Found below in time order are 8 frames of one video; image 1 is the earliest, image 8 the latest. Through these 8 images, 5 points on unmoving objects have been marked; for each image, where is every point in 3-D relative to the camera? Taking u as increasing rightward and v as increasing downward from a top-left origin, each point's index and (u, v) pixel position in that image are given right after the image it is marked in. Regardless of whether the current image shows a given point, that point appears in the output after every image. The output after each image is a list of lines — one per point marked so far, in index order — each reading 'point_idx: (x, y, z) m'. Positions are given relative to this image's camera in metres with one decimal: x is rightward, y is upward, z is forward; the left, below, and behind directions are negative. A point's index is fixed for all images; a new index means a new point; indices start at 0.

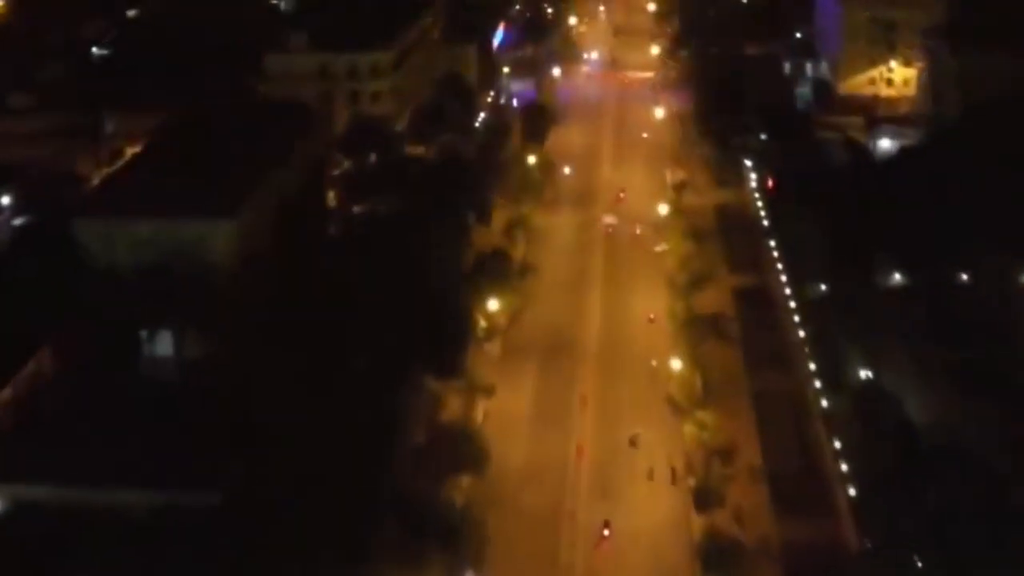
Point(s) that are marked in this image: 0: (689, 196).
0: (+2.2, +1.1, +18.1) m
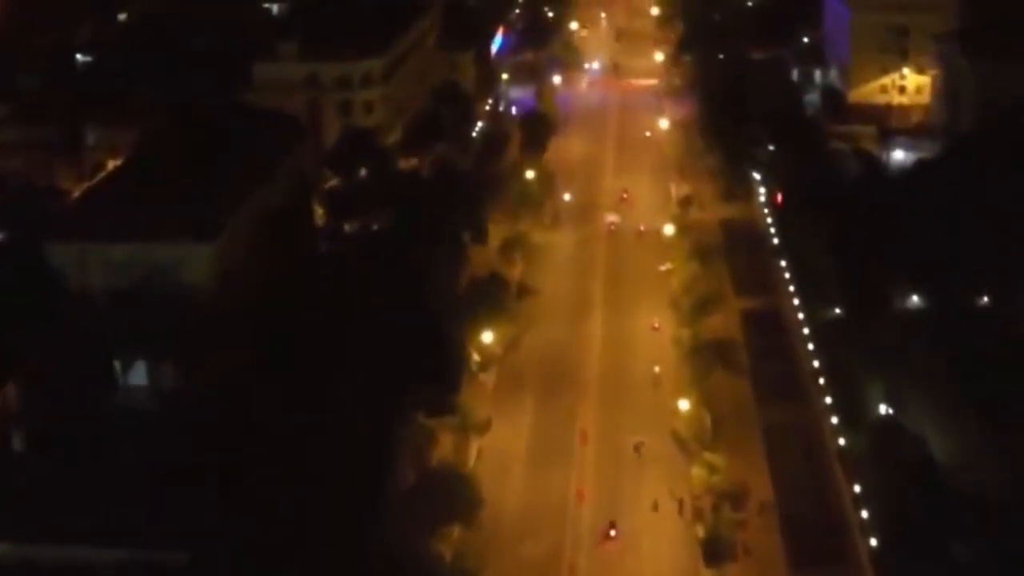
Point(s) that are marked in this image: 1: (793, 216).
0: (+2.2, +0.9, +17.3) m
1: (+3.3, +0.9, +16.9) m
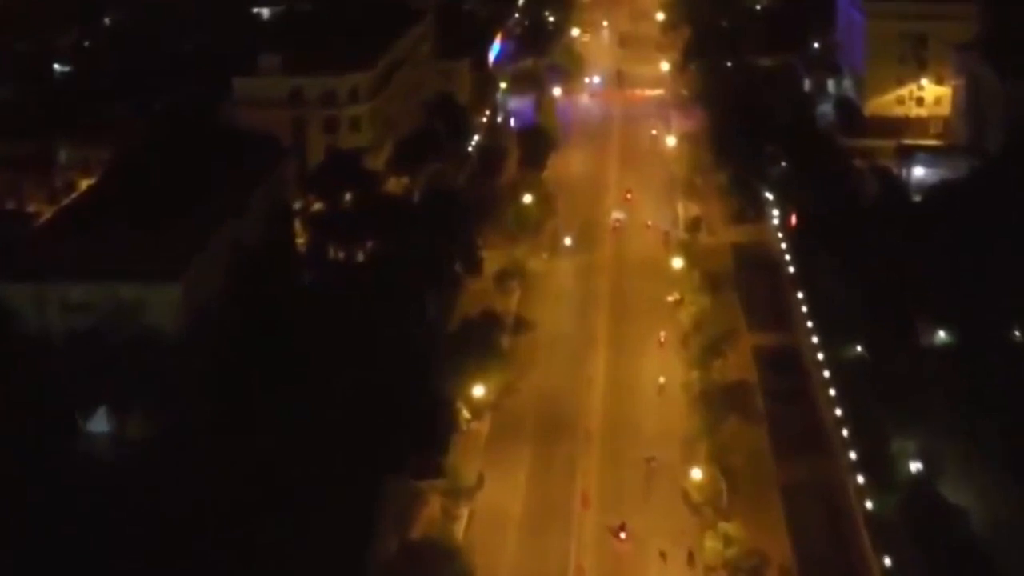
0: (+2.1, +0.5, +16.3) m
1: (+3.2, +0.5, +15.8) m
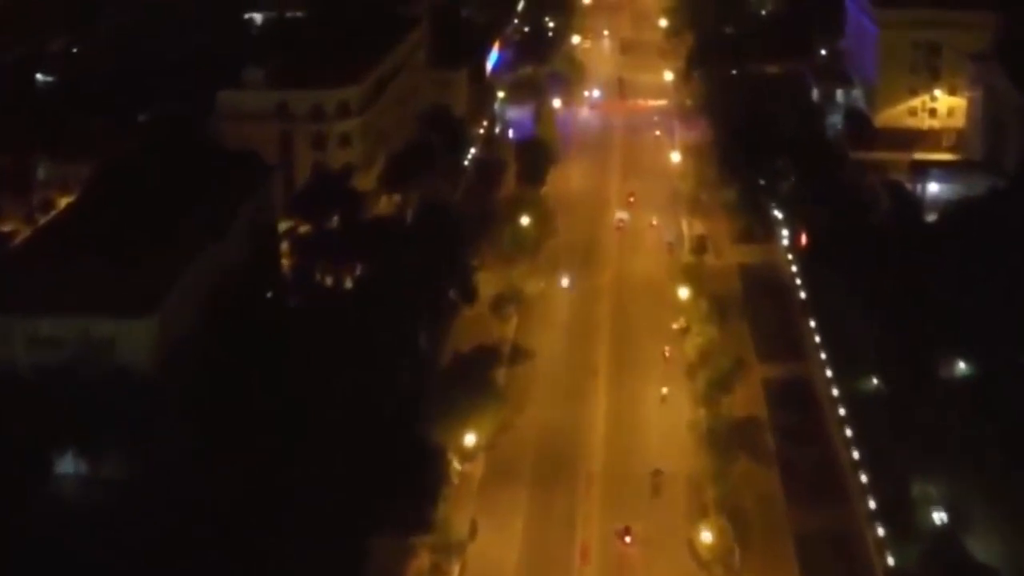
0: (+2.1, +0.3, +15.6) m
1: (+3.2, +0.3, +15.1) m
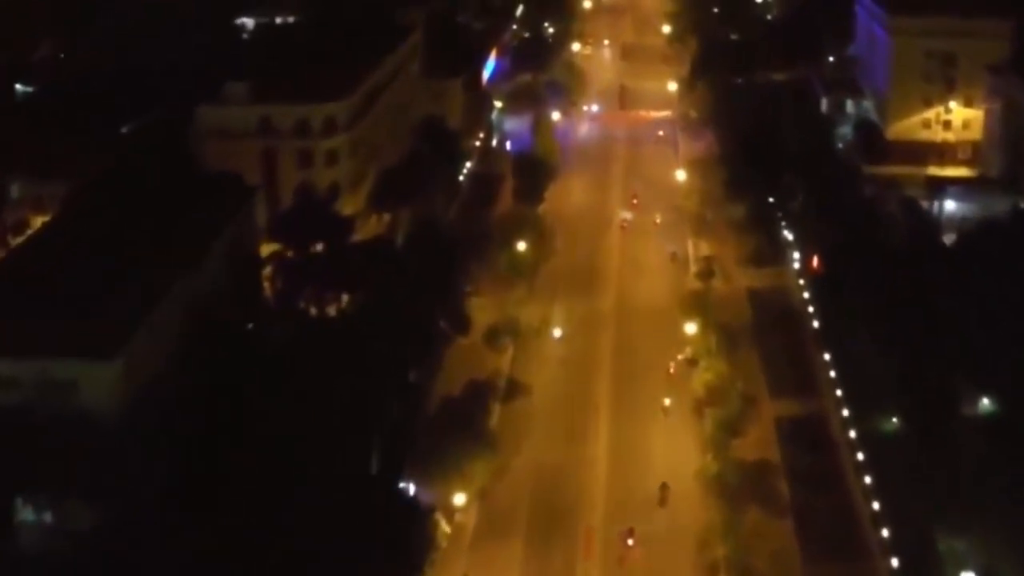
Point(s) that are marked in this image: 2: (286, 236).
0: (+2.1, 0.0, +14.8) m
1: (+3.2, 0.0, +14.3) m
2: (-2.1, +0.5, +13.6) m
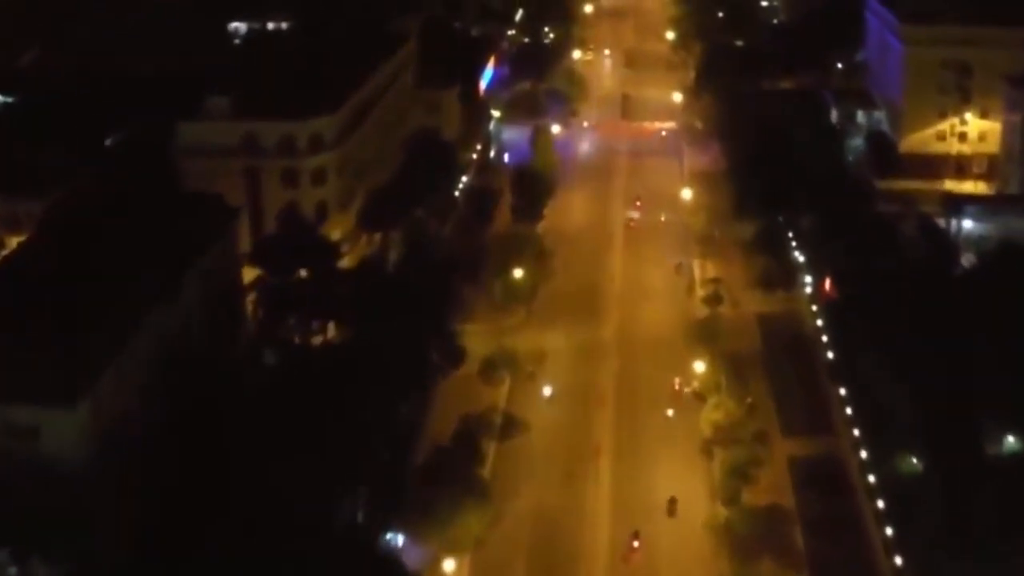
0: (+2.1, -0.2, +14.0) m
1: (+3.1, -0.2, +13.6) m
2: (-2.1, +0.2, +12.9) m
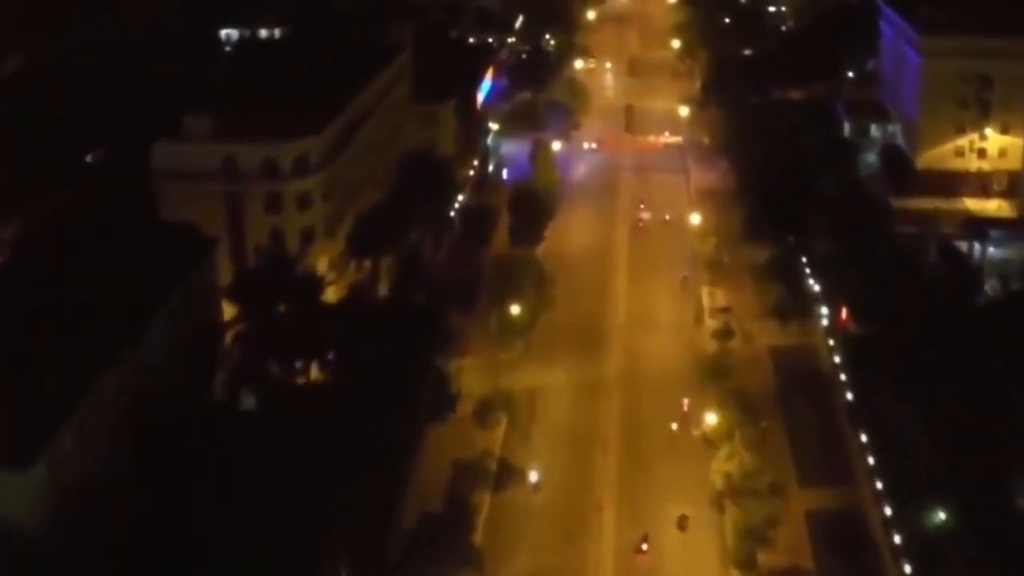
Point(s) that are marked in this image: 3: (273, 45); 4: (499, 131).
0: (+2.0, -0.5, +13.2) m
1: (+3.1, -0.5, +12.7) m
2: (-2.1, -0.1, +12.1) m
3: (-3.2, +3.2, +19.1) m
4: (-0.2, +2.1, +19.5) m
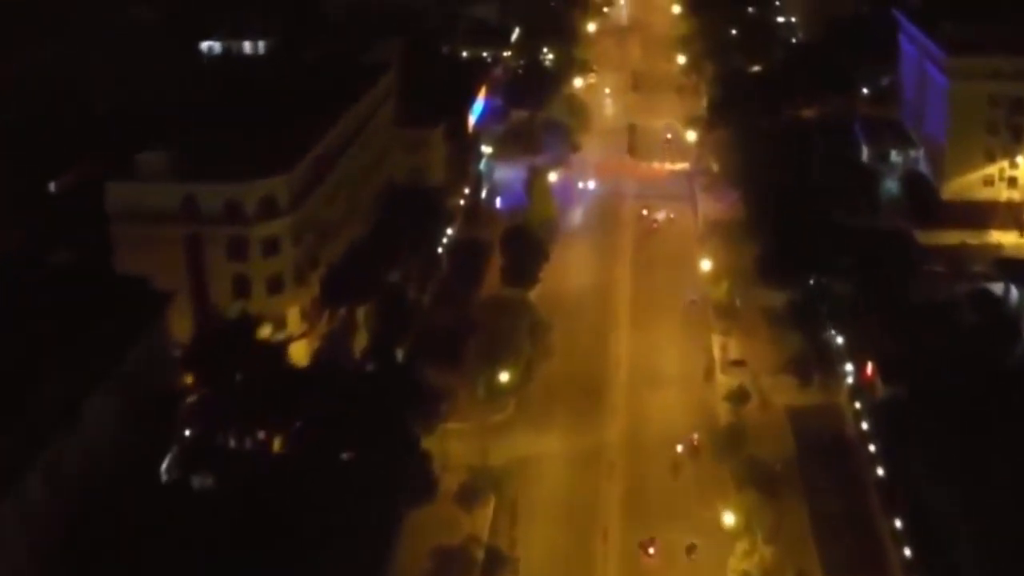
0: (+2.0, -1.0, +11.9) m
1: (+3.0, -1.0, +11.4) m
2: (-2.2, -0.5, +10.8) m
3: (-3.2, +2.8, +17.8) m
4: (-0.2, +1.7, +18.3) m
